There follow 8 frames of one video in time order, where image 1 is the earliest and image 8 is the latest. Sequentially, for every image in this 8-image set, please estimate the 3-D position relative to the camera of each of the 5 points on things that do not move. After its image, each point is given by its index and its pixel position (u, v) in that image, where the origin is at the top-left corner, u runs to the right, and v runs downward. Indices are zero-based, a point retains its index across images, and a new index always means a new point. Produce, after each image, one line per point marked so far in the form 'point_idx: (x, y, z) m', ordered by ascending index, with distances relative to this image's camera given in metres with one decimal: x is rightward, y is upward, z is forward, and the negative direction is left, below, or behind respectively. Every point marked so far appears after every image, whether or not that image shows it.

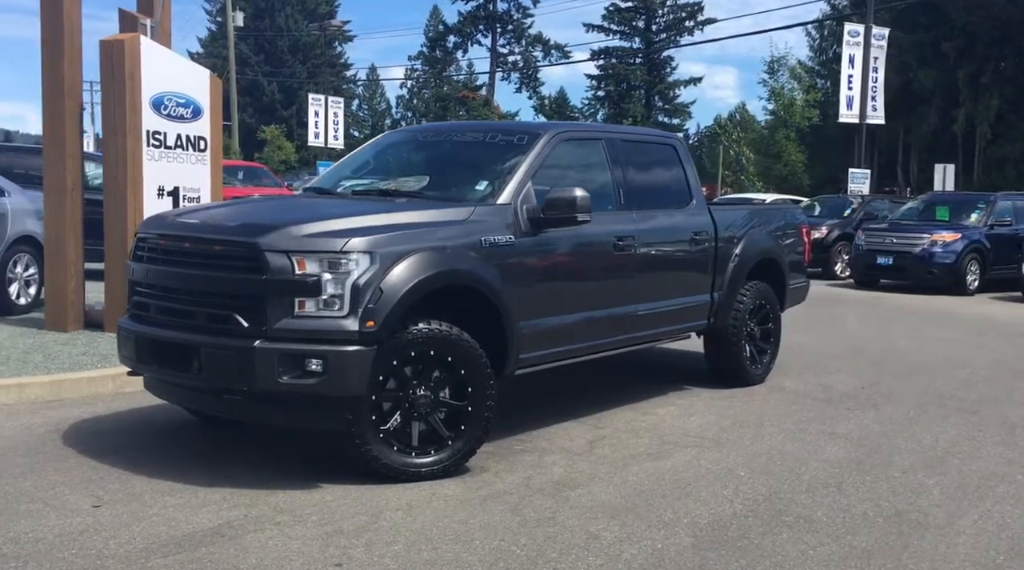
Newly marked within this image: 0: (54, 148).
0: (-5.3, +1.6, +10.0) m
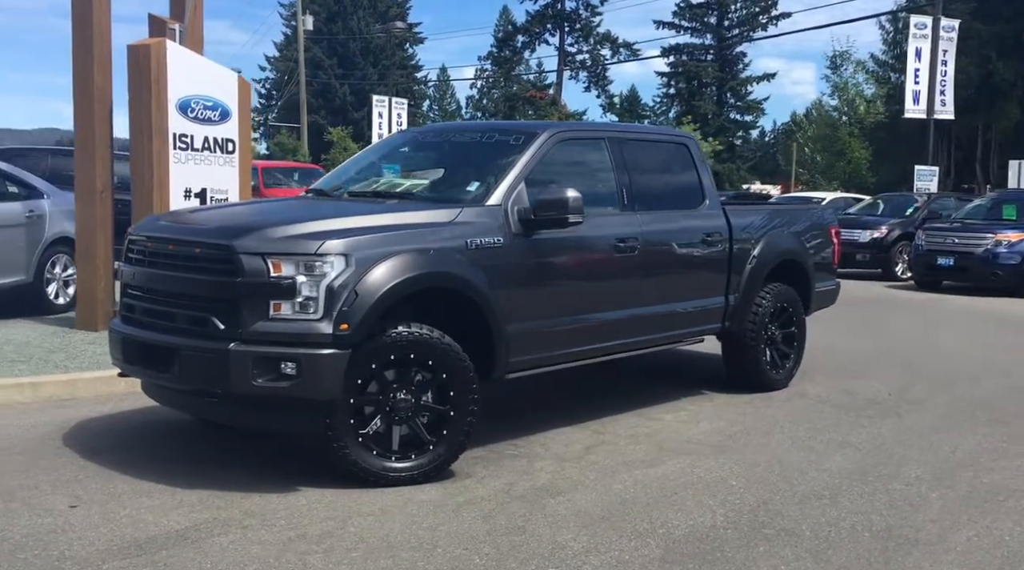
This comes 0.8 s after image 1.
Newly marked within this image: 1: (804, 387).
0: (-5.0, +1.6, +10.2) m
1: (+2.7, -1.0, +8.0) m
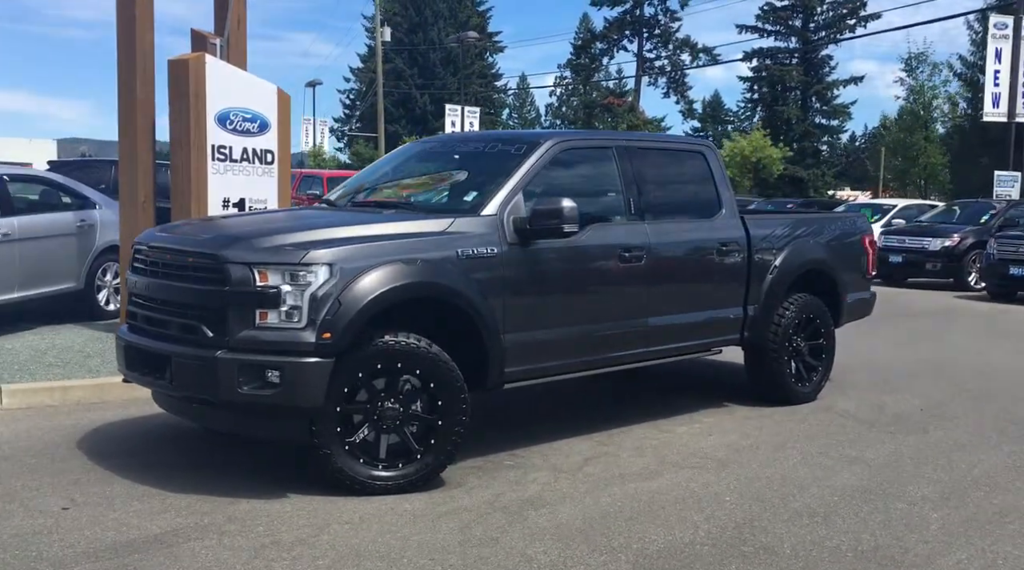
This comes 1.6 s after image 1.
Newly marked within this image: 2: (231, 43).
0: (-4.7, +1.5, +10.5) m
1: (+2.9, -1.0, +7.8) m
2: (-3.8, +3.3, +11.8) m
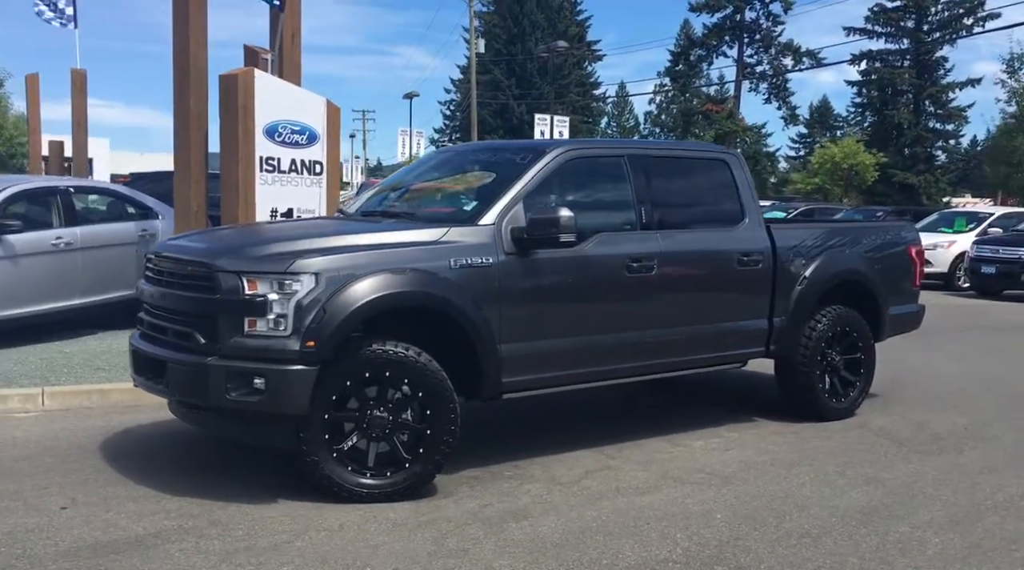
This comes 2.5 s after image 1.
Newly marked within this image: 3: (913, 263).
0: (-4.2, +1.4, +10.9) m
1: (+3.1, -1.1, +7.5) m
2: (-3.2, +3.2, +12.1) m
3: (+3.7, +0.2, +8.0) m
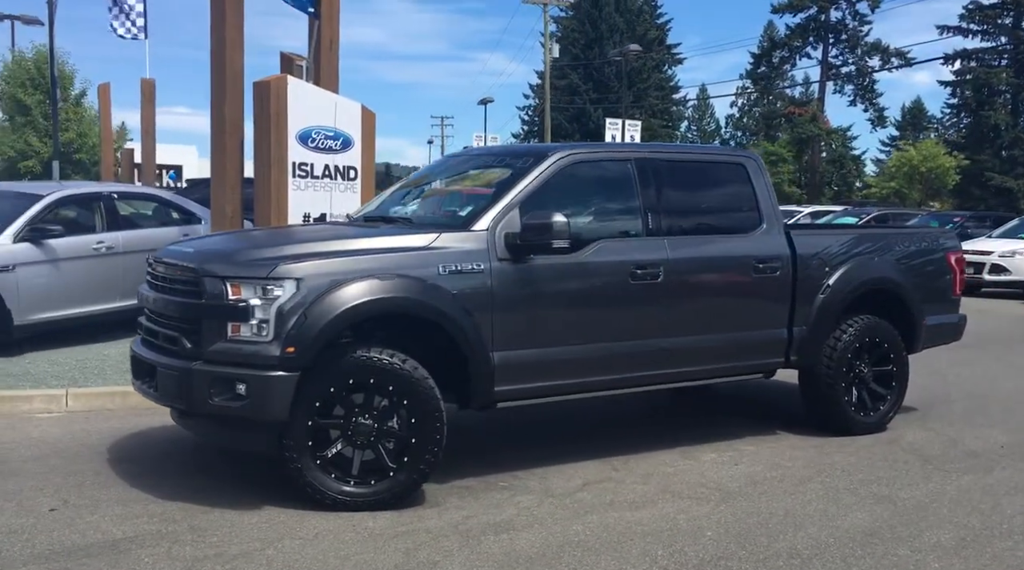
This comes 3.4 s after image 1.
0: (-3.8, +1.3, +11.1) m
1: (+3.3, -1.2, +7.2) m
2: (-2.7, +3.2, +12.3) m
3: (+3.9, +0.1, +7.7) m
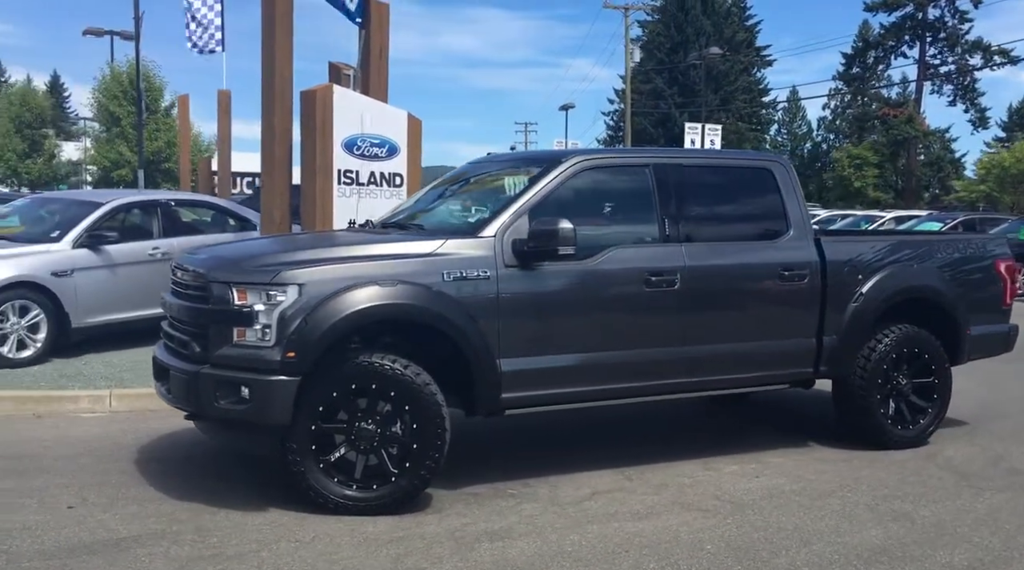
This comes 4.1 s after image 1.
0: (-3.2, +1.3, +11.3) m
1: (+3.5, -1.3, +6.9) m
2: (-2.1, +3.1, +12.5) m
3: (+4.2, +0.1, +7.3) m
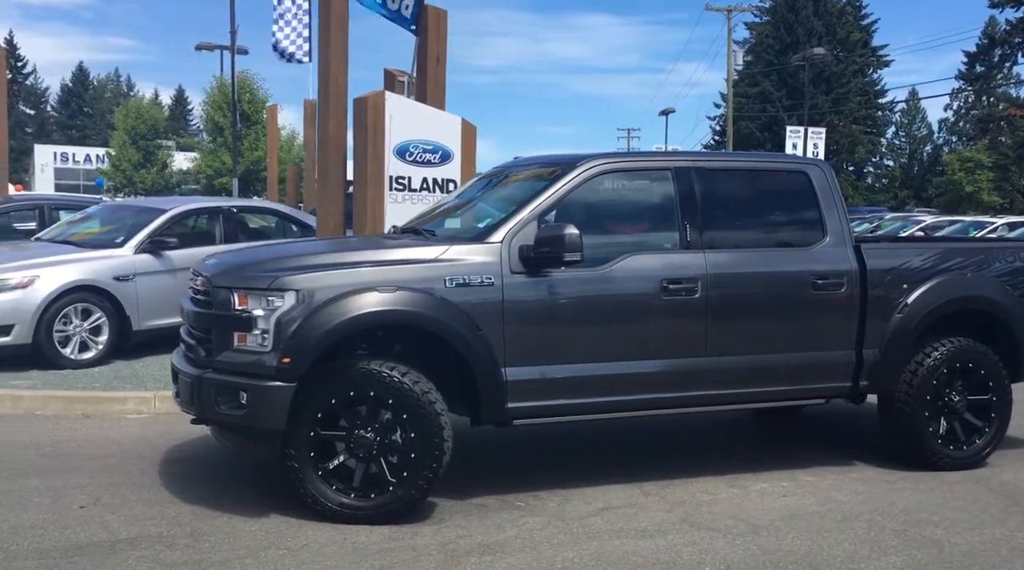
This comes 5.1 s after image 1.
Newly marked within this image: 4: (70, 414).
0: (-2.6, +1.2, +11.5) m
1: (+3.7, -1.4, +6.4) m
2: (-1.3, +3.0, +12.5) m
3: (+4.4, 0.0, +6.8) m
4: (-3.9, -1.1, +7.5) m
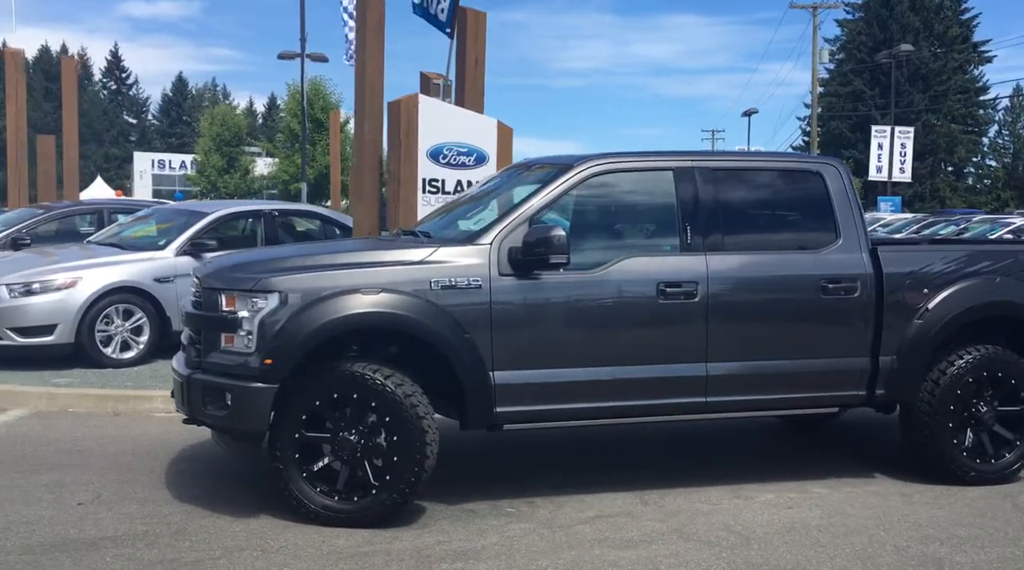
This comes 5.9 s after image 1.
0: (-2.1, +1.2, +11.7) m
1: (+3.7, -1.4, +6.1) m
2: (-0.7, +3.0, +12.6) m
3: (+4.5, -0.1, +6.4) m
4: (-3.7, -1.1, +7.8) m
